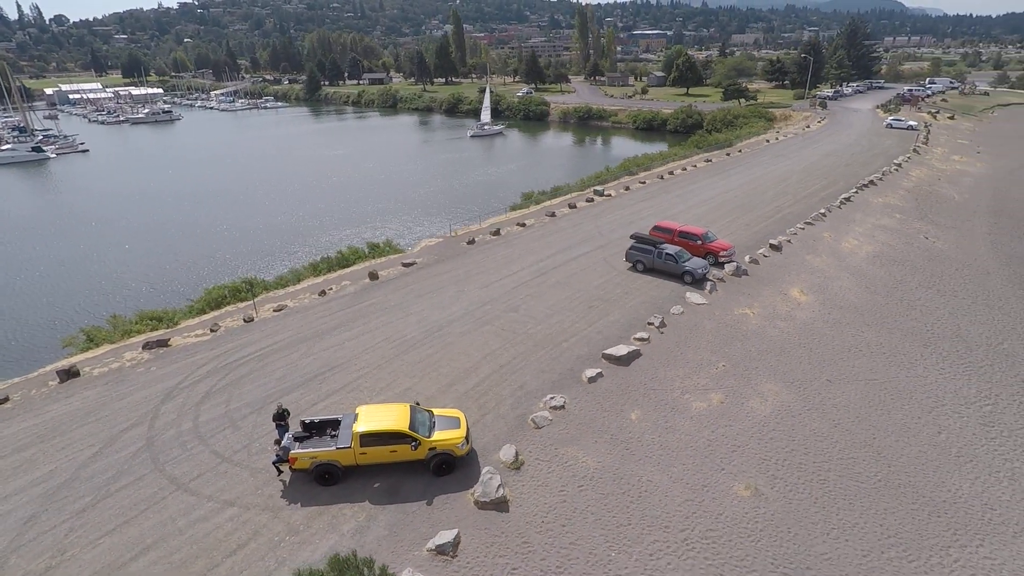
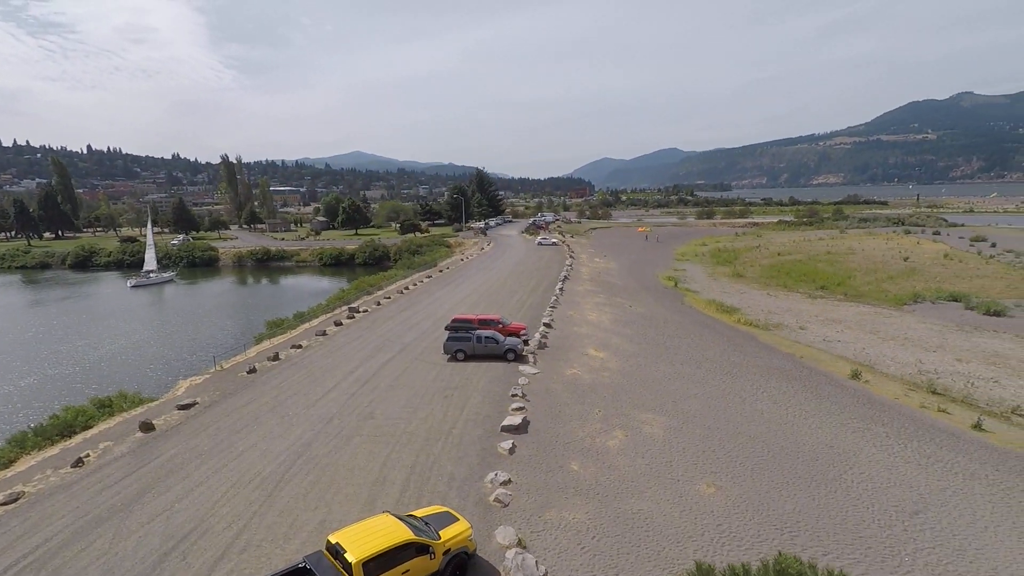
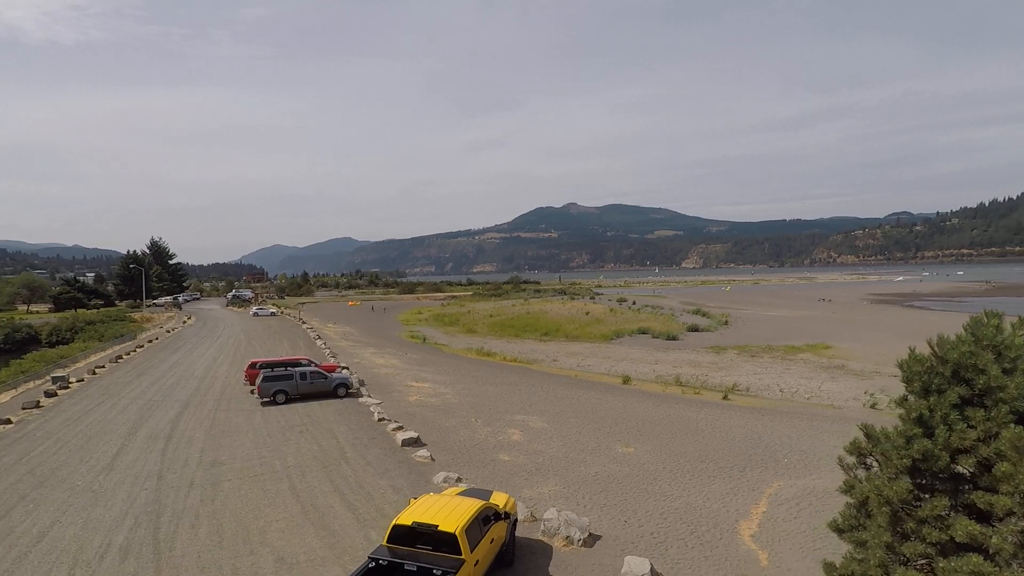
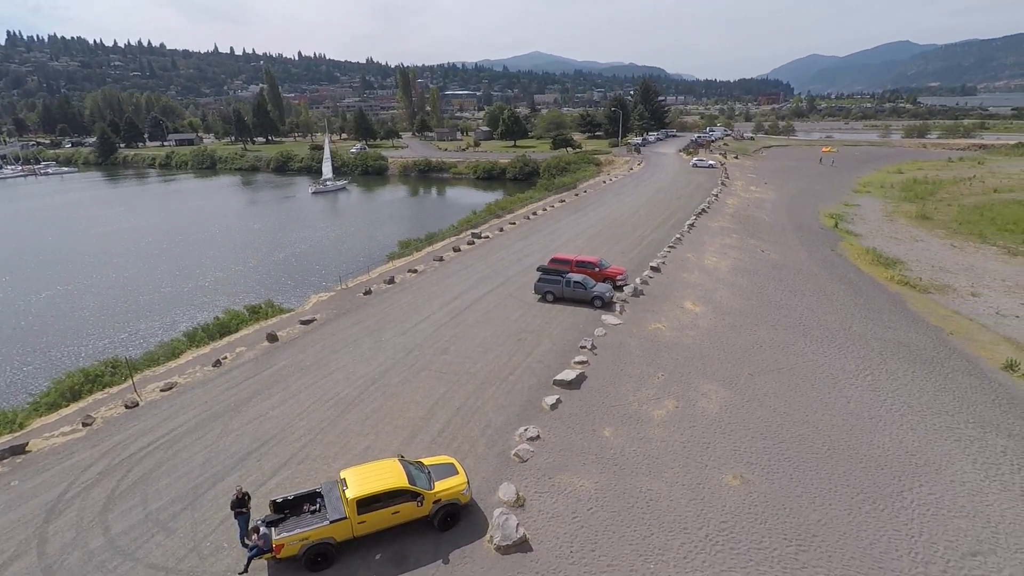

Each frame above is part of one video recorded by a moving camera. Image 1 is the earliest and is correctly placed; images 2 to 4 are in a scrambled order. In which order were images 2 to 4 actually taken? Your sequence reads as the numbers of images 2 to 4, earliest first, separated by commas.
4, 2, 3
